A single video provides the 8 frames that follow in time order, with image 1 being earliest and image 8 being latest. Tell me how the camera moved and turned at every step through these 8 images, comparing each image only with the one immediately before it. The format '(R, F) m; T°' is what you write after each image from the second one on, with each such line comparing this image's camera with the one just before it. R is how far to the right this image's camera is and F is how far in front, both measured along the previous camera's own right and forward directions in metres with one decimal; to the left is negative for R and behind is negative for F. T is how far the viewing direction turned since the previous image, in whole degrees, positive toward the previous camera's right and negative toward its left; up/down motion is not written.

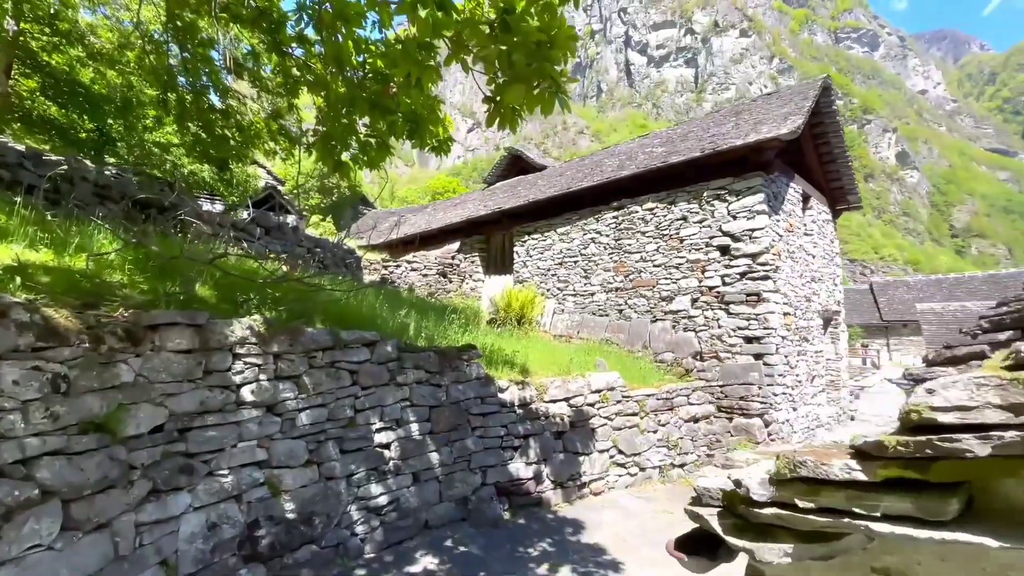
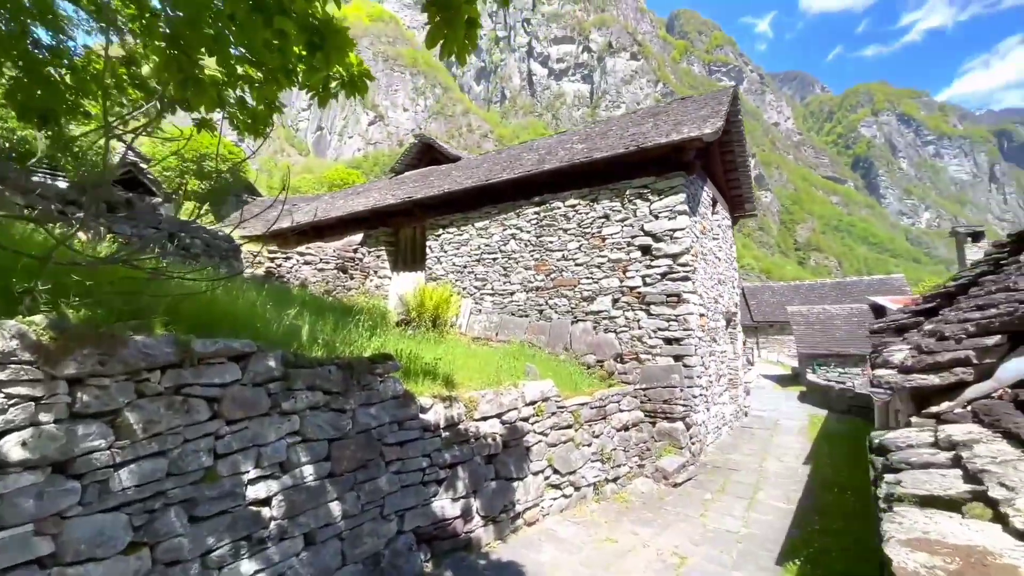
(-0.2, +0.9) m; +12°
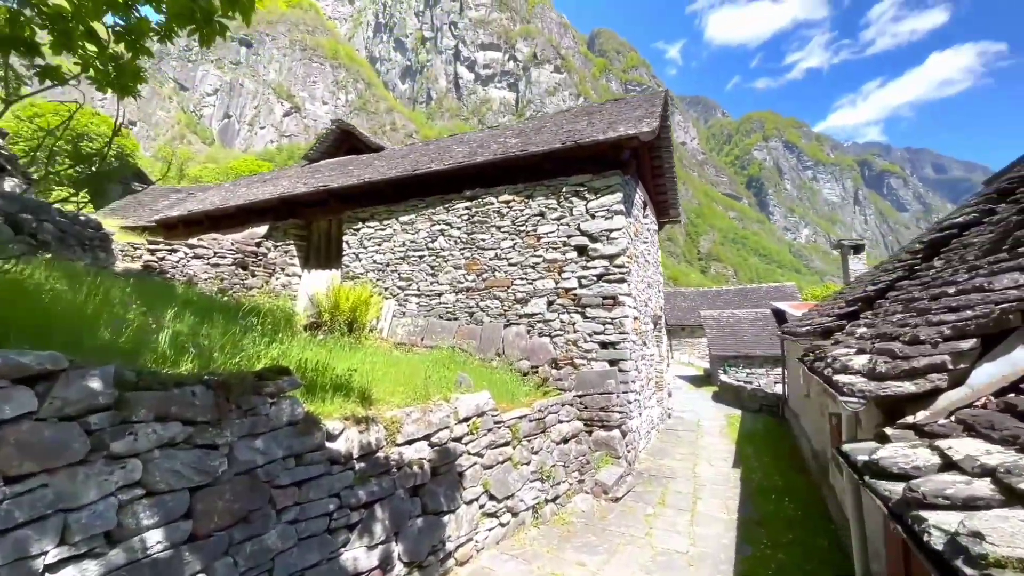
(-0.1, +0.7) m; +9°
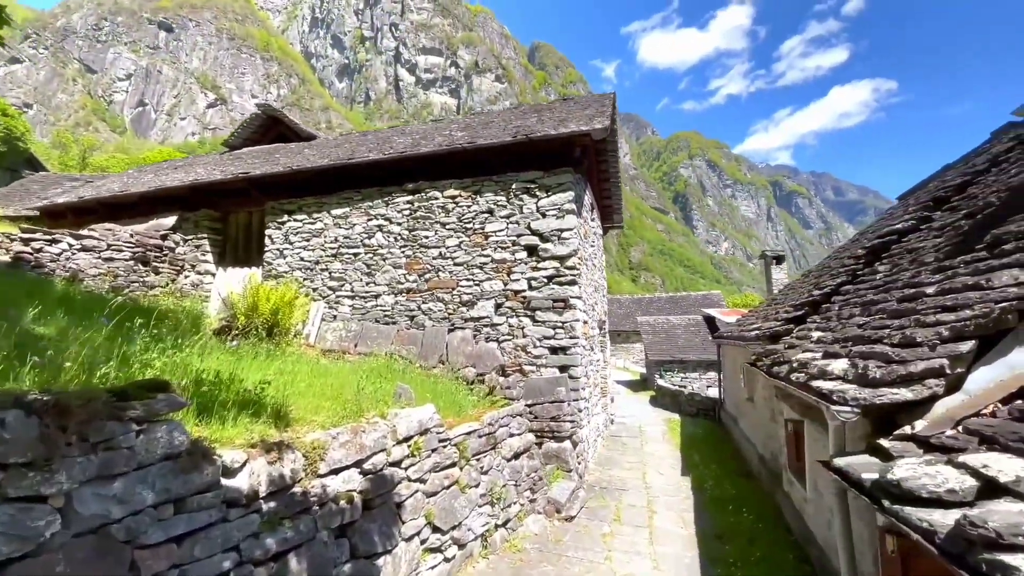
(-0.1, +0.6) m; +7°
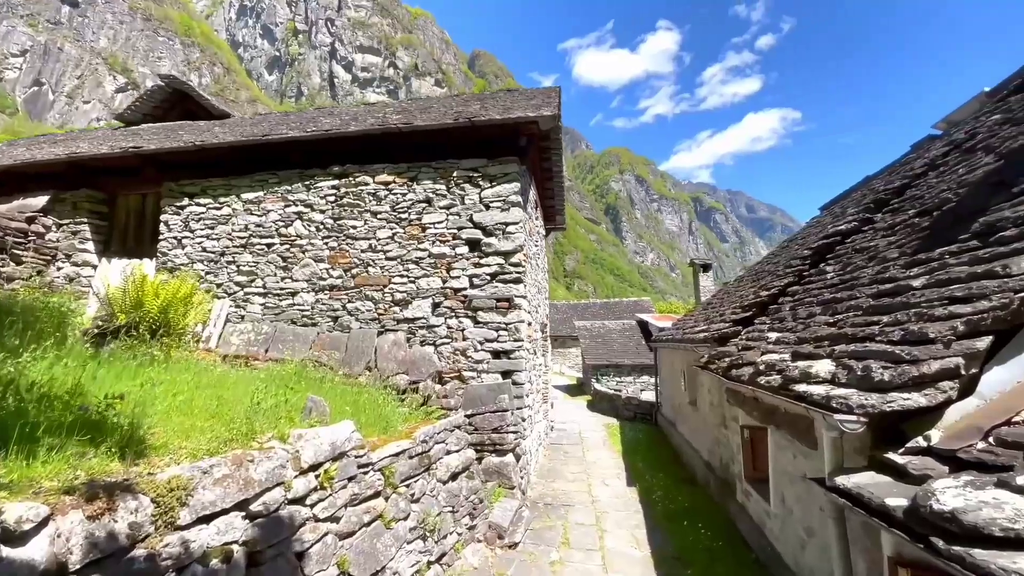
(0.0, +0.7) m; +8°
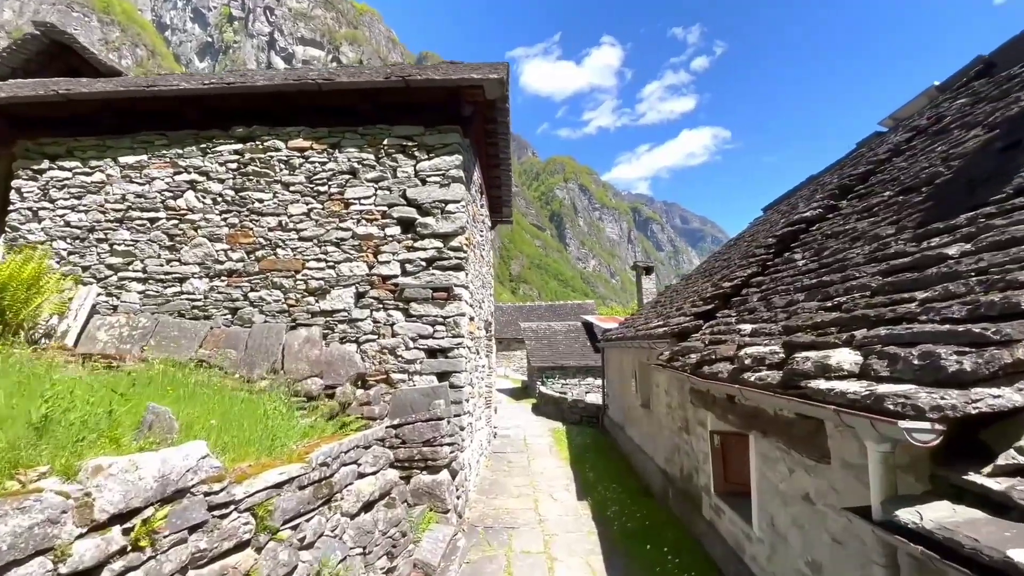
(+0.1, +0.9) m; +7°
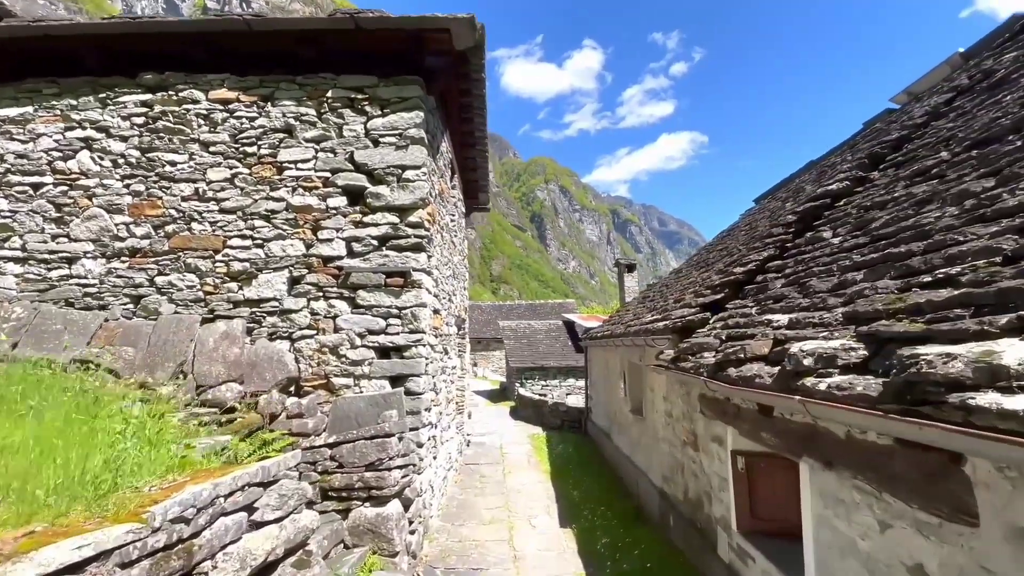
(+0.1, +1.0) m; +2°
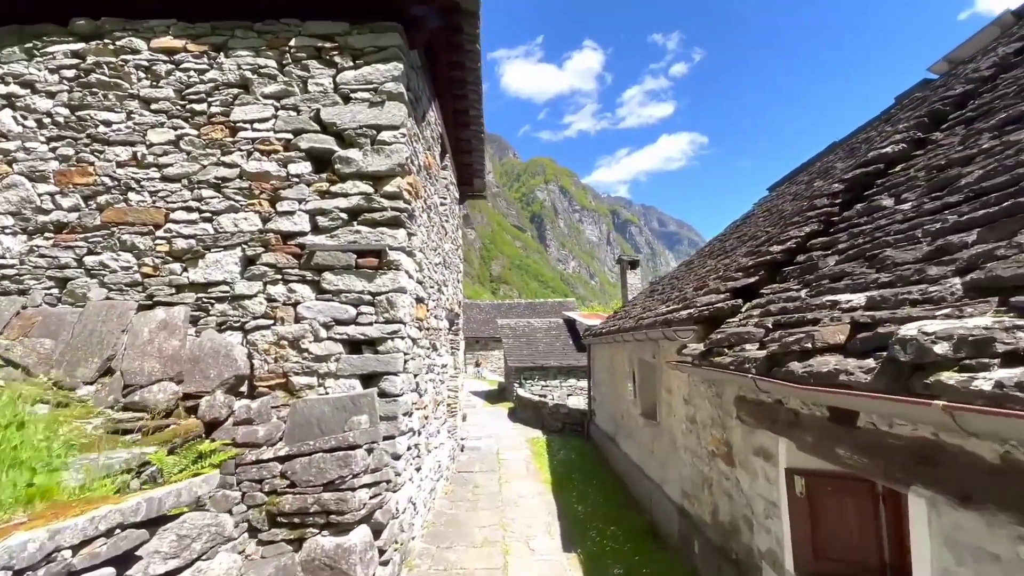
(0.0, +0.7) m; 0°
